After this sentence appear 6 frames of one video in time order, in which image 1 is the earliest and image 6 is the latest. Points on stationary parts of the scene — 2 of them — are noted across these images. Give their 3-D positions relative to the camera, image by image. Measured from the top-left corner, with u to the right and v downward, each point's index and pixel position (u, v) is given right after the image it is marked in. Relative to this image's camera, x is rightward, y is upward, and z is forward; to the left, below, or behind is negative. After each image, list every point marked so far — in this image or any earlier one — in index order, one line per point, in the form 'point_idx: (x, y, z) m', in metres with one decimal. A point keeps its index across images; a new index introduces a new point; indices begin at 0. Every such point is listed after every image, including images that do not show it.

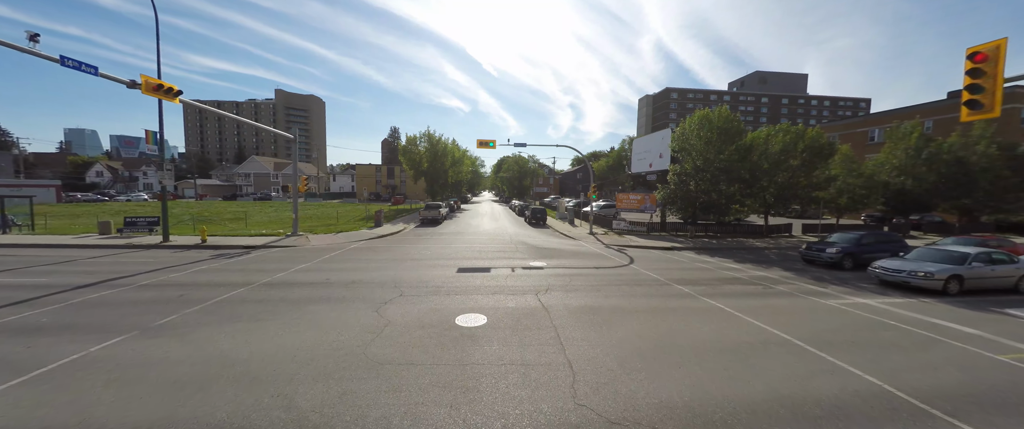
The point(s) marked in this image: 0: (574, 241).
0: (+3.9, -1.7, +19.7) m
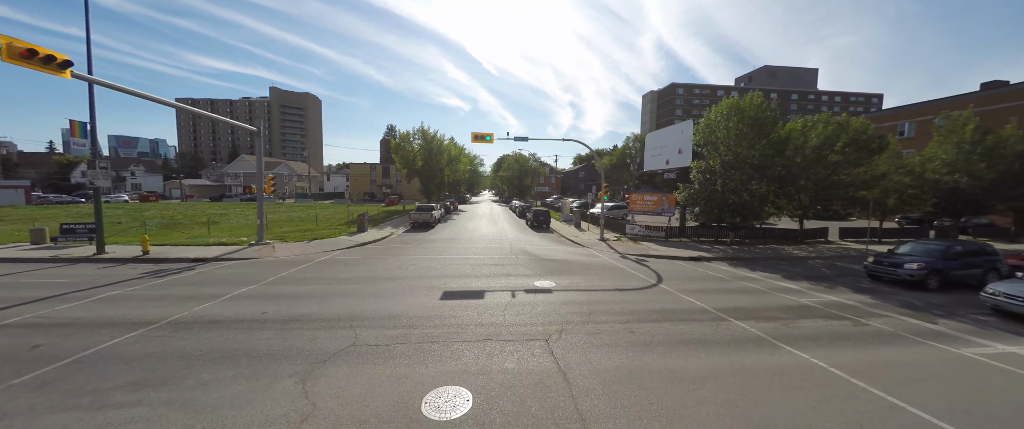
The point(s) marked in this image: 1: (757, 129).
0: (+3.9, -1.9, +17.1) m
1: (+13.5, +4.7, +17.2) m
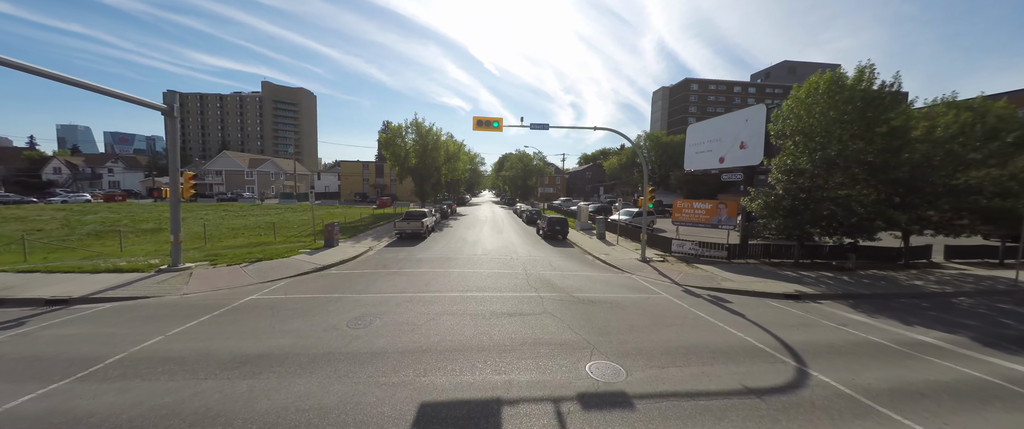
0: (+4.6, -2.5, +12.4) m
1: (+14.2, +4.0, +12.6) m
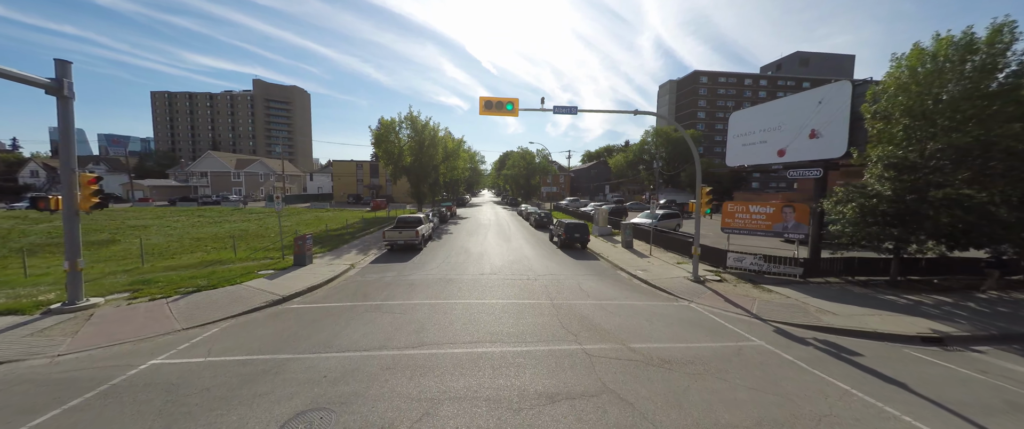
0: (+5.3, -2.8, +9.4) m
1: (+14.8, +3.8, +9.5) m
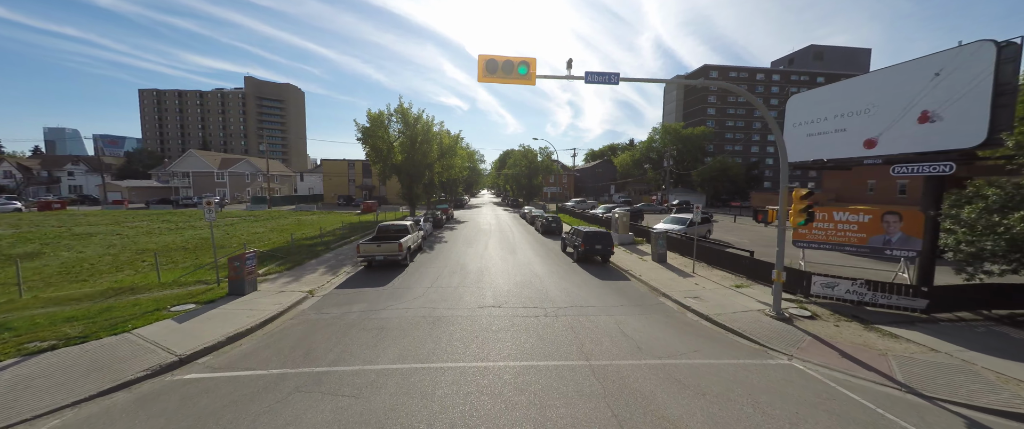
0: (+5.6, -3.1, +6.2) m
1: (+15.2, +3.5, +6.3) m
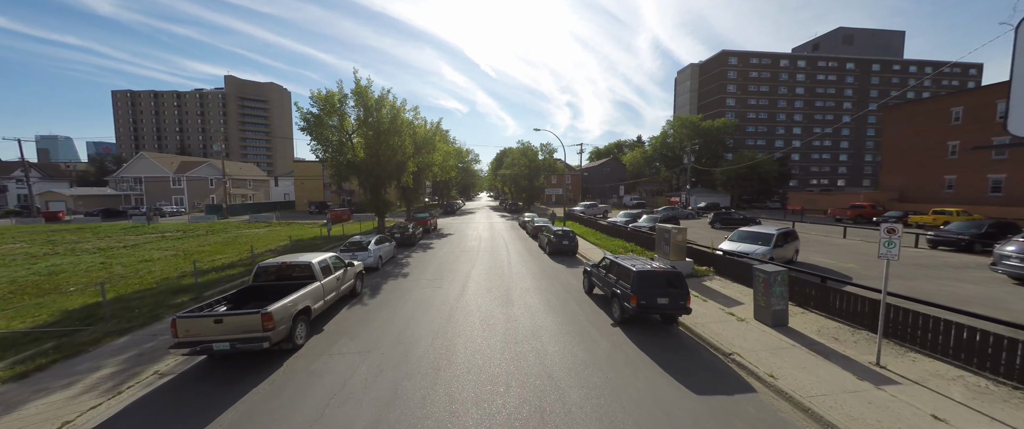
0: (+5.4, -3.7, -0.3) m
1: (+14.9, +3.1, -0.1) m
